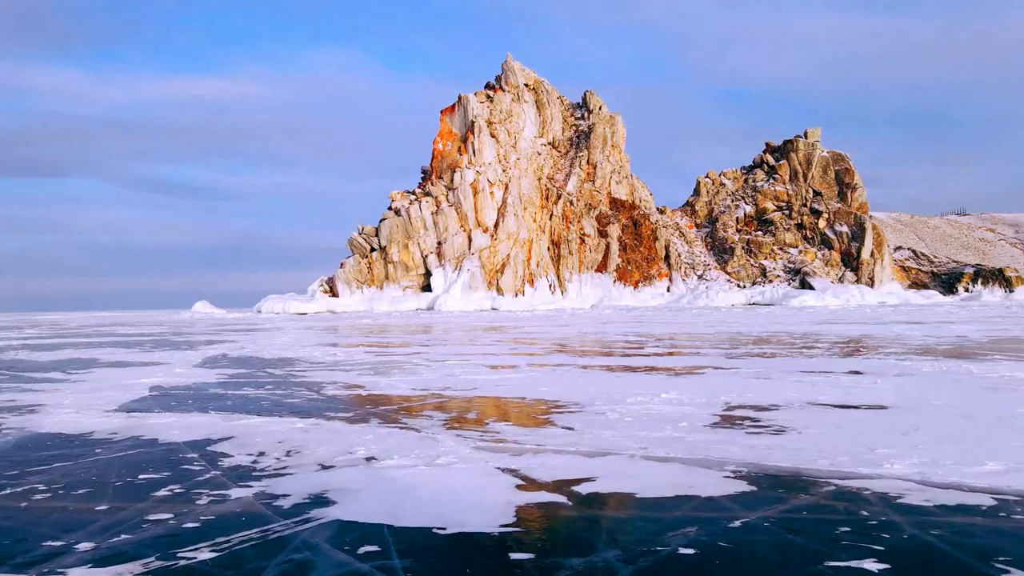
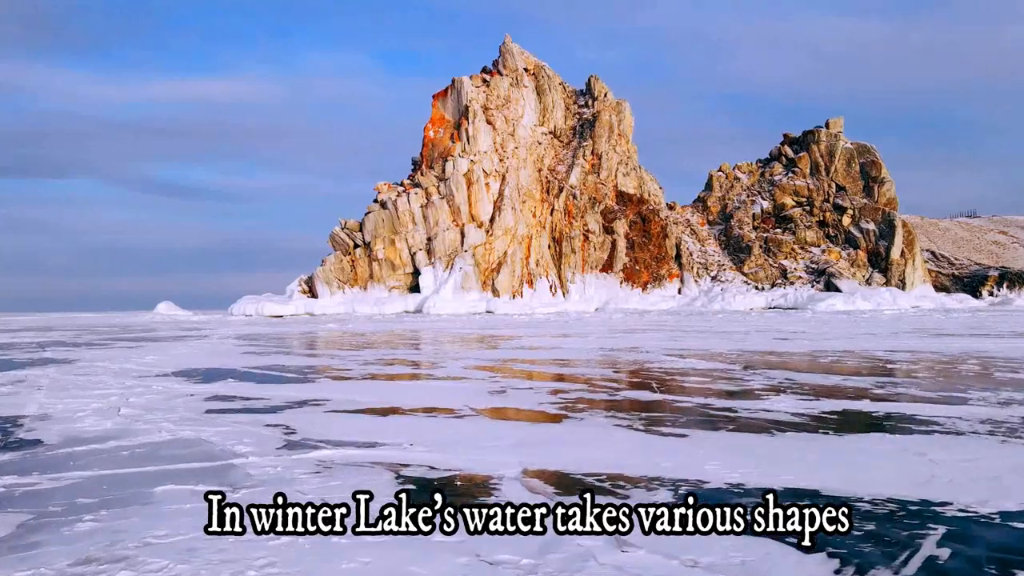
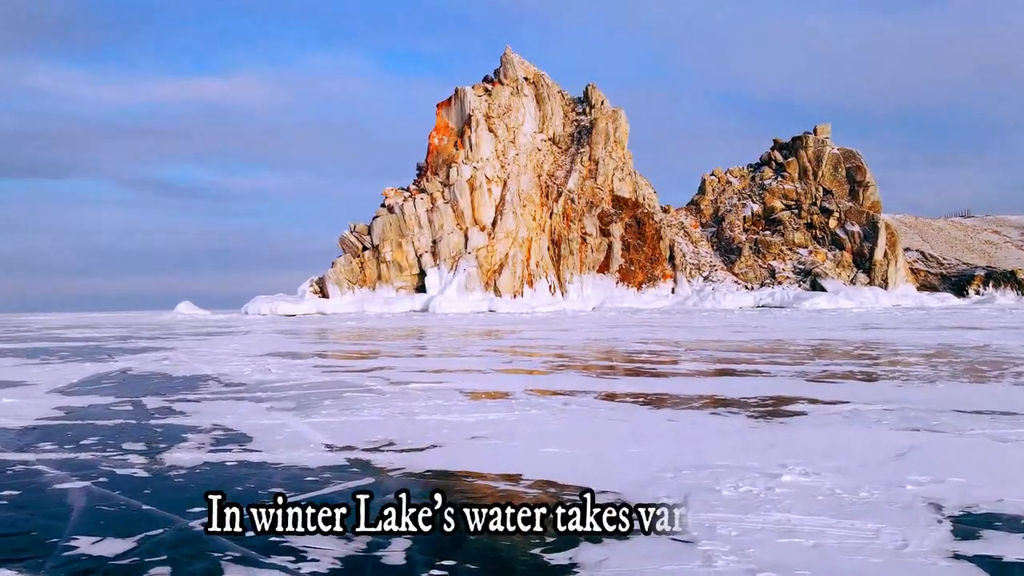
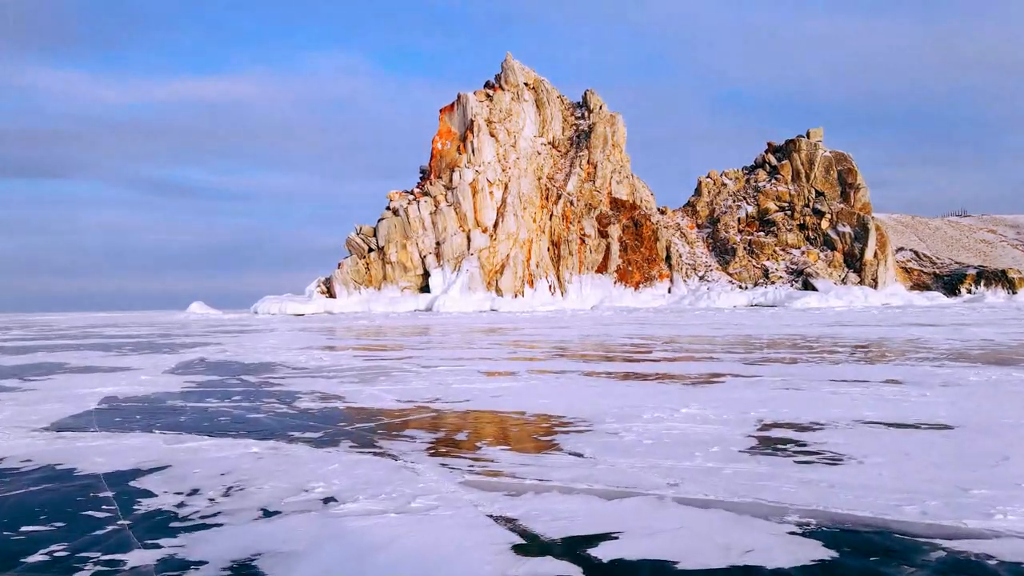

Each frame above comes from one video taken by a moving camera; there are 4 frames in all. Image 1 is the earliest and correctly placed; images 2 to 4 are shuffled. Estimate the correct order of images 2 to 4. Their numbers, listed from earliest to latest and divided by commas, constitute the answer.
4, 3, 2
